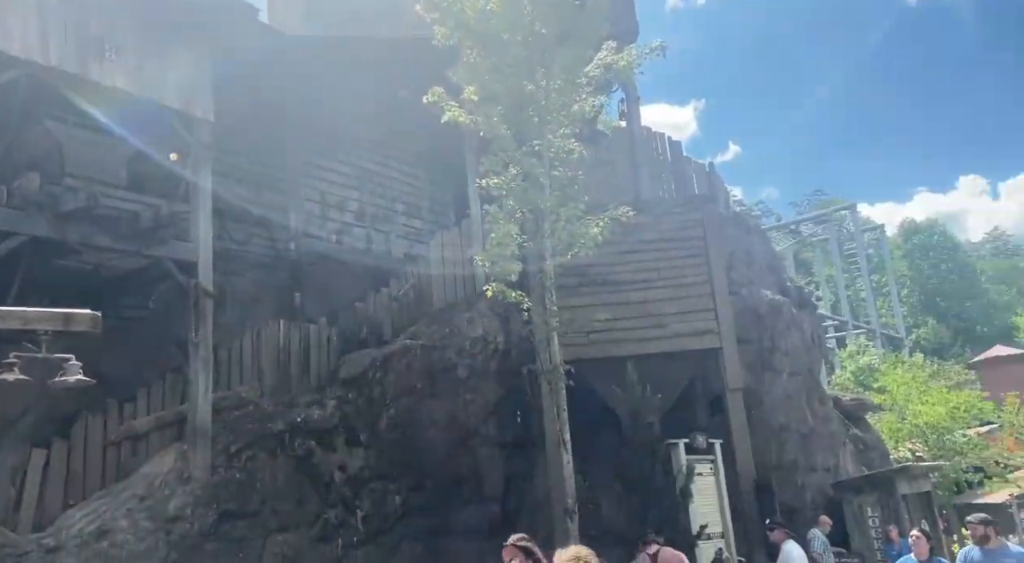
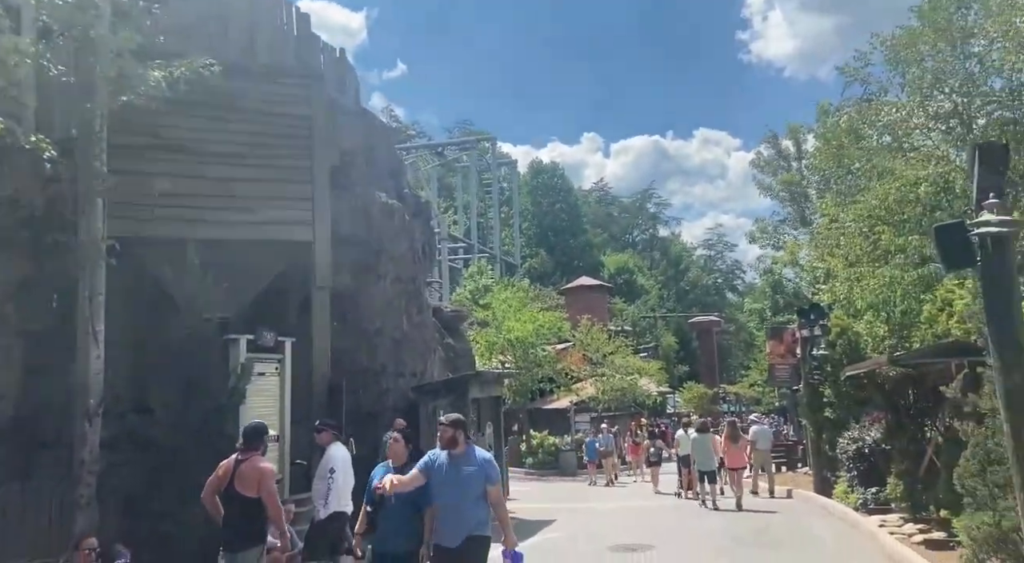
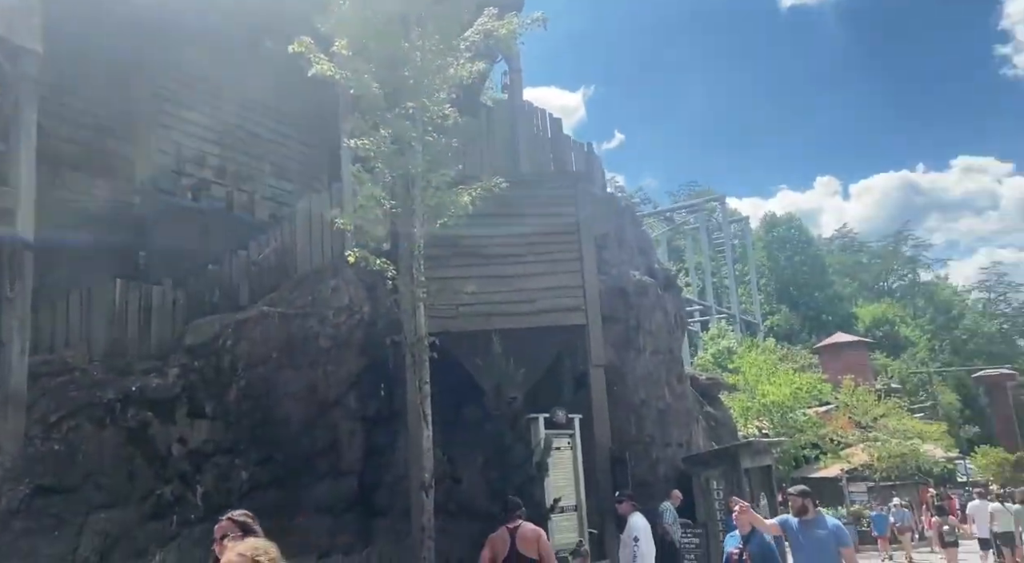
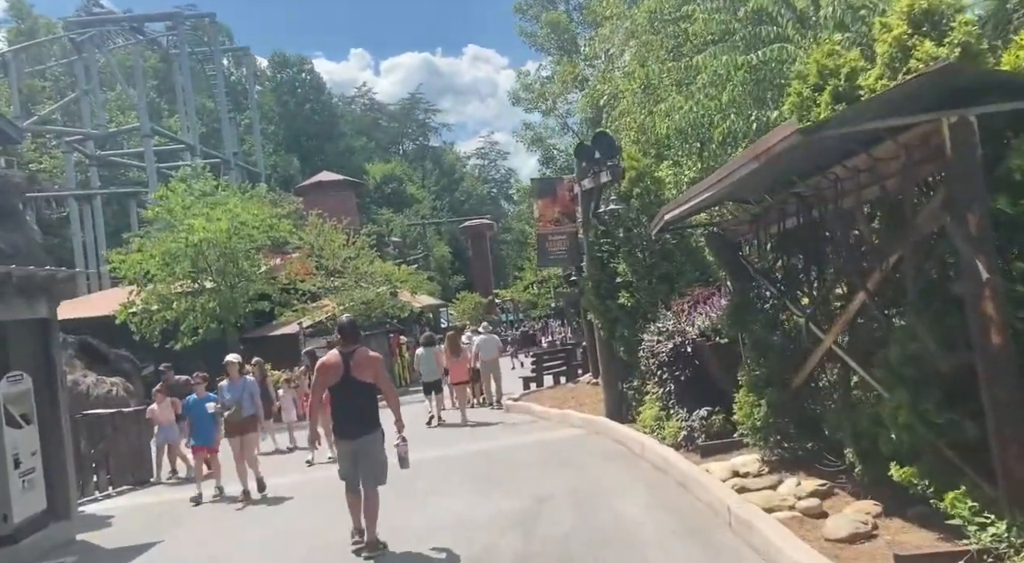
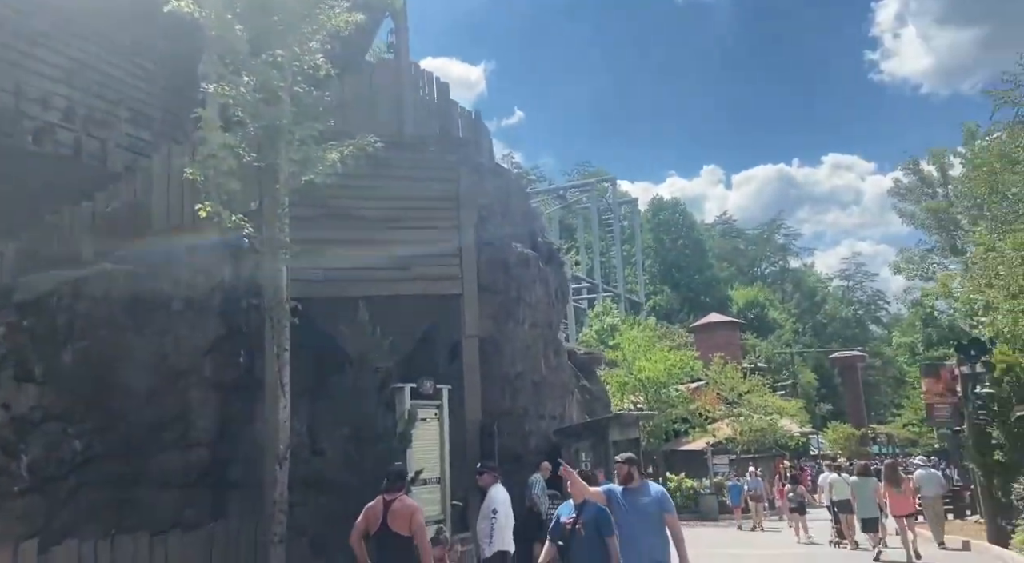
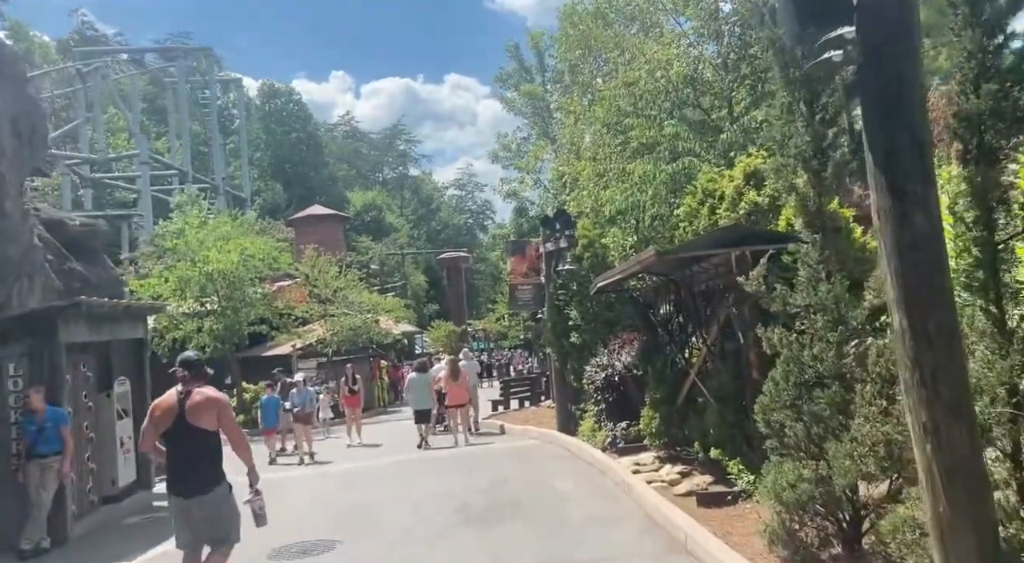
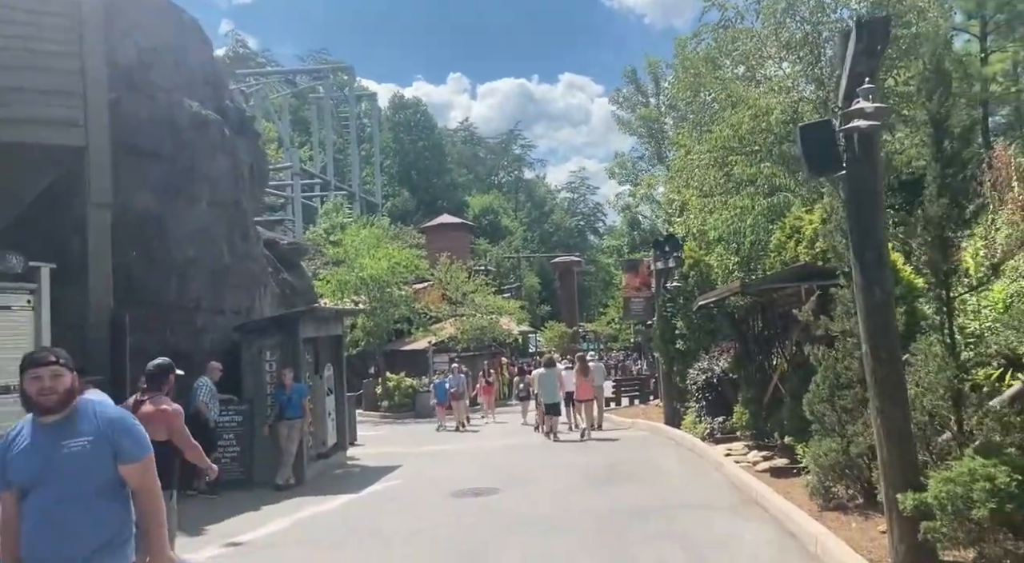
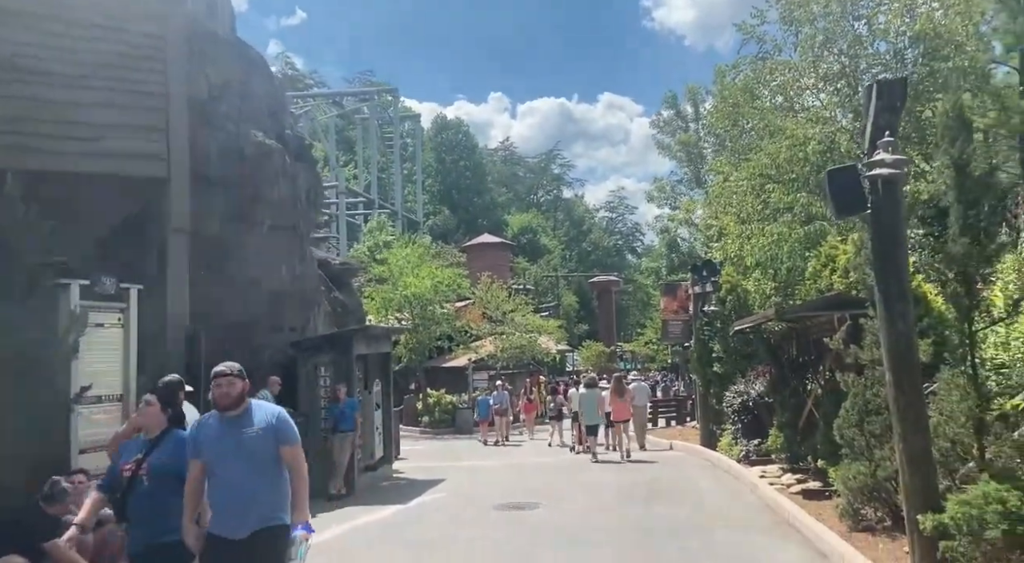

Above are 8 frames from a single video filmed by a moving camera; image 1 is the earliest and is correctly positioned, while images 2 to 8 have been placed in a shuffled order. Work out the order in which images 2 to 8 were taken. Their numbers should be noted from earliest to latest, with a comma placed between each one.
3, 5, 2, 8, 7, 6, 4
